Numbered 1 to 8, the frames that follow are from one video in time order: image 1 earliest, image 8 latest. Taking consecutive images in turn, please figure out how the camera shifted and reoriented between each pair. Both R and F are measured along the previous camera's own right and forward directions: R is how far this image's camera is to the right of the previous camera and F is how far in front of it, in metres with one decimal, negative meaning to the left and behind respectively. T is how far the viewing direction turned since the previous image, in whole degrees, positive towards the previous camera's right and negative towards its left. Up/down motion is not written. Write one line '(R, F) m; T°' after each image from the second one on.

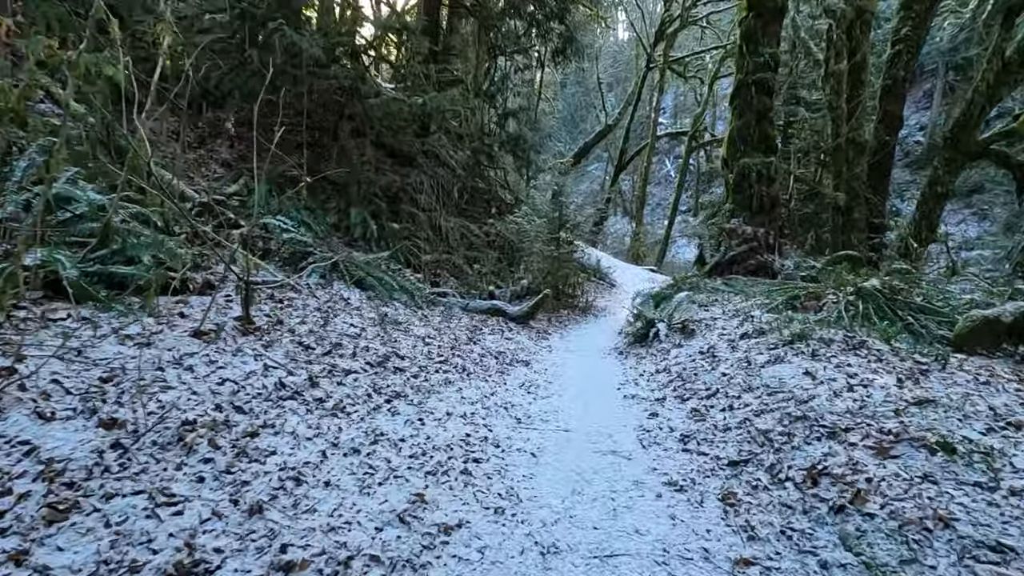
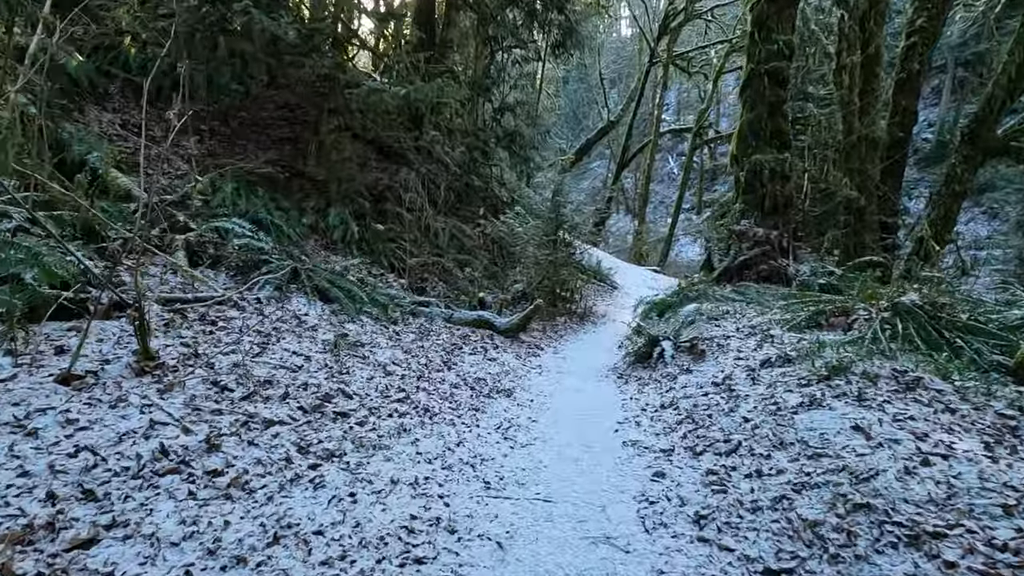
(+0.2, +0.7) m; 0°
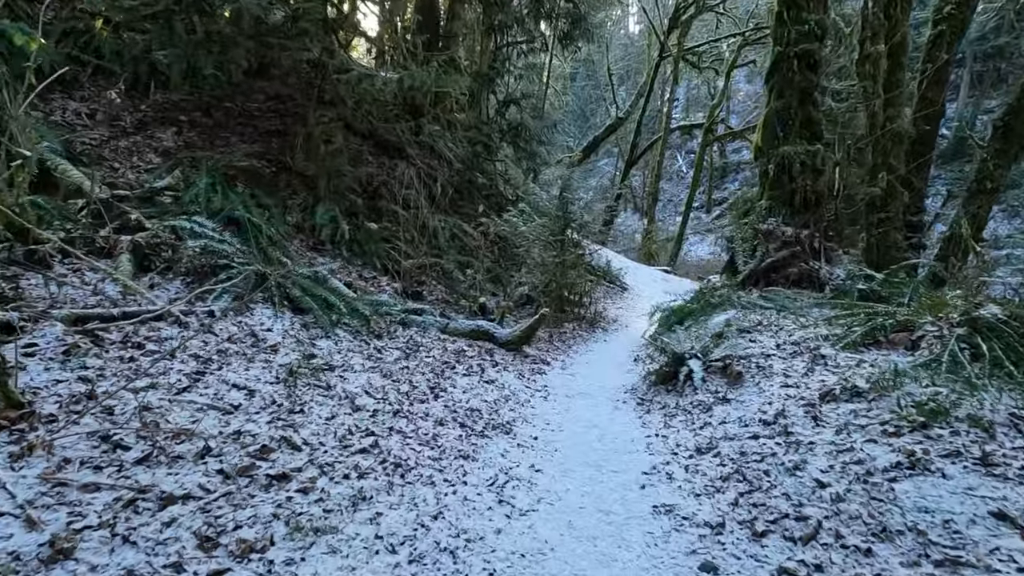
(0.0, +0.7) m; -1°
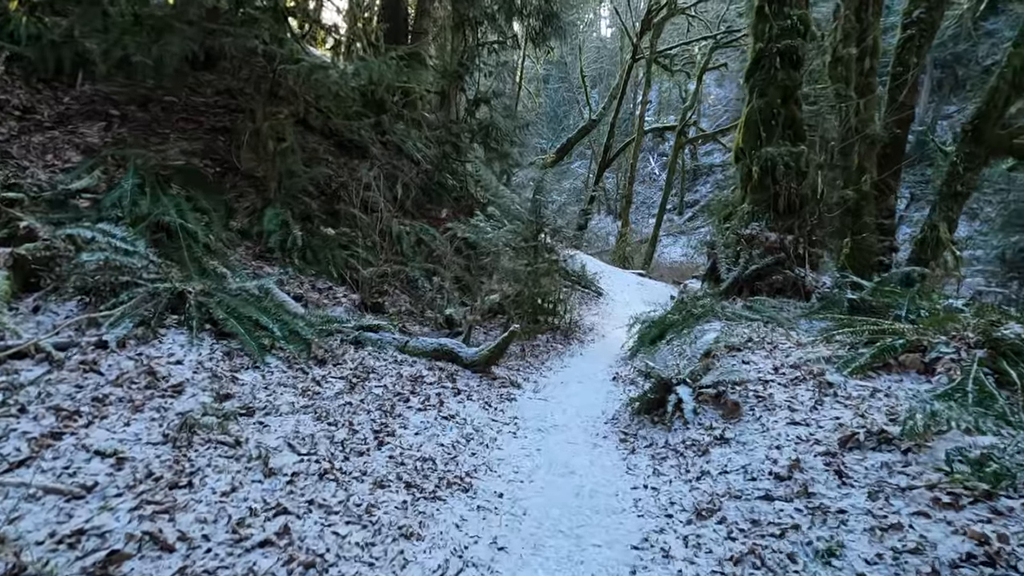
(+0.1, +0.6) m; +3°
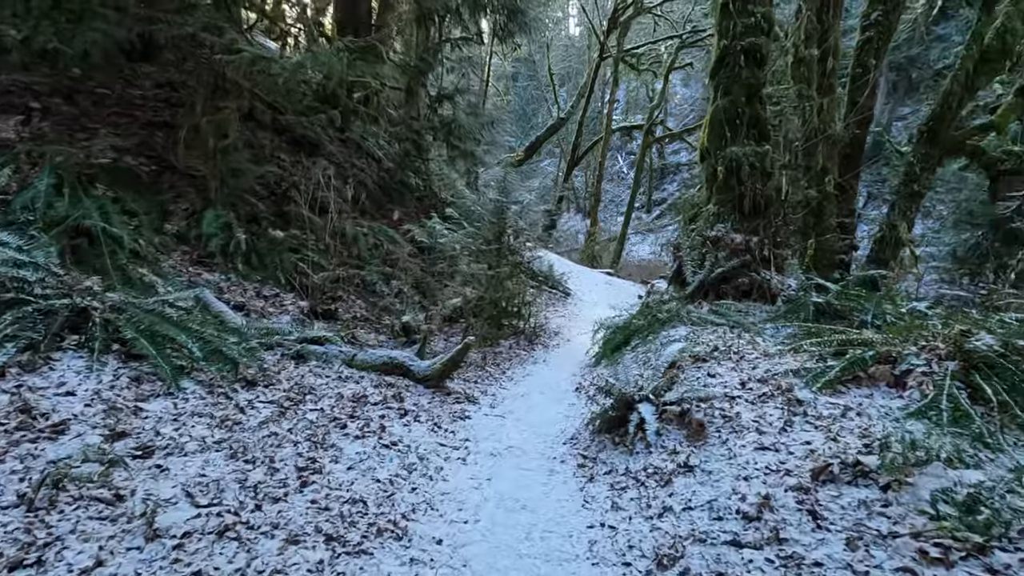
(+0.2, +0.3) m; +3°
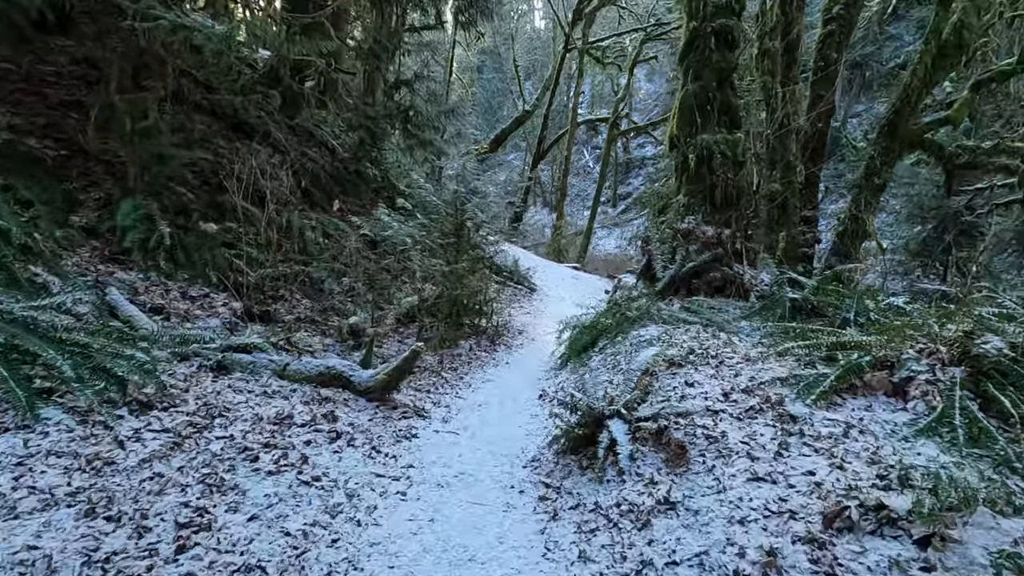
(+0.1, +0.5) m; +3°
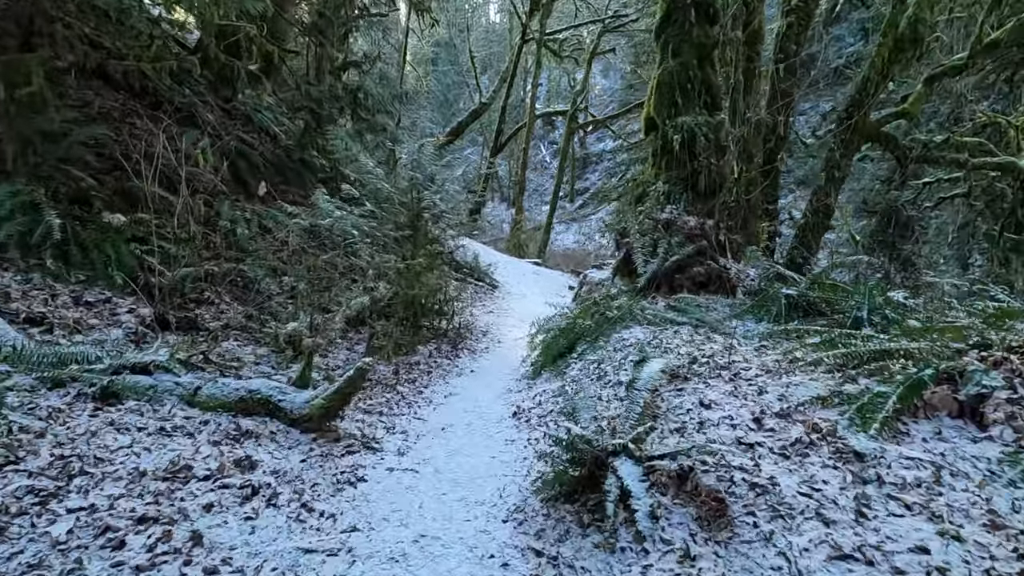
(-0.1, +0.8) m; +4°
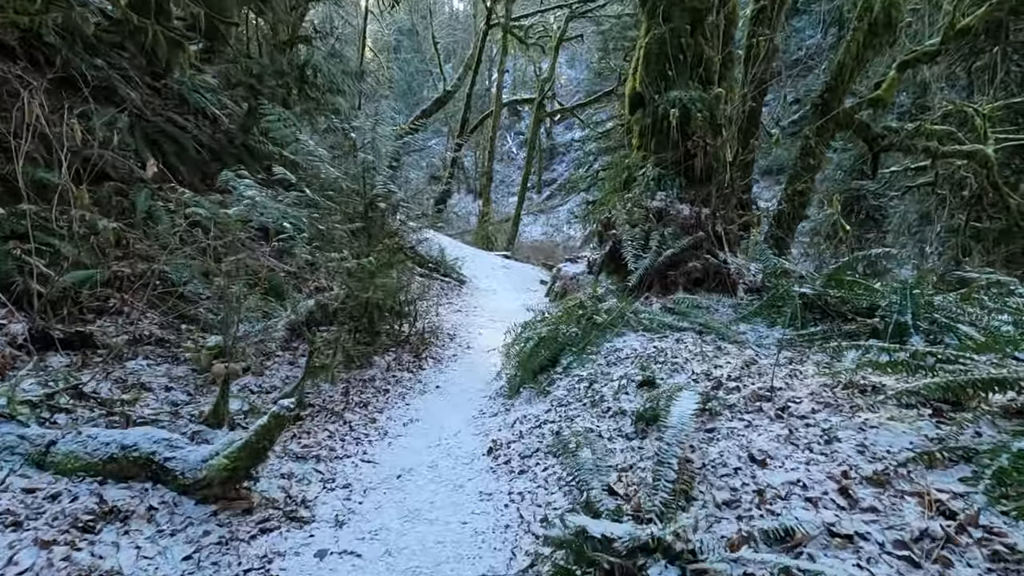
(0.0, +0.9) m; +3°
